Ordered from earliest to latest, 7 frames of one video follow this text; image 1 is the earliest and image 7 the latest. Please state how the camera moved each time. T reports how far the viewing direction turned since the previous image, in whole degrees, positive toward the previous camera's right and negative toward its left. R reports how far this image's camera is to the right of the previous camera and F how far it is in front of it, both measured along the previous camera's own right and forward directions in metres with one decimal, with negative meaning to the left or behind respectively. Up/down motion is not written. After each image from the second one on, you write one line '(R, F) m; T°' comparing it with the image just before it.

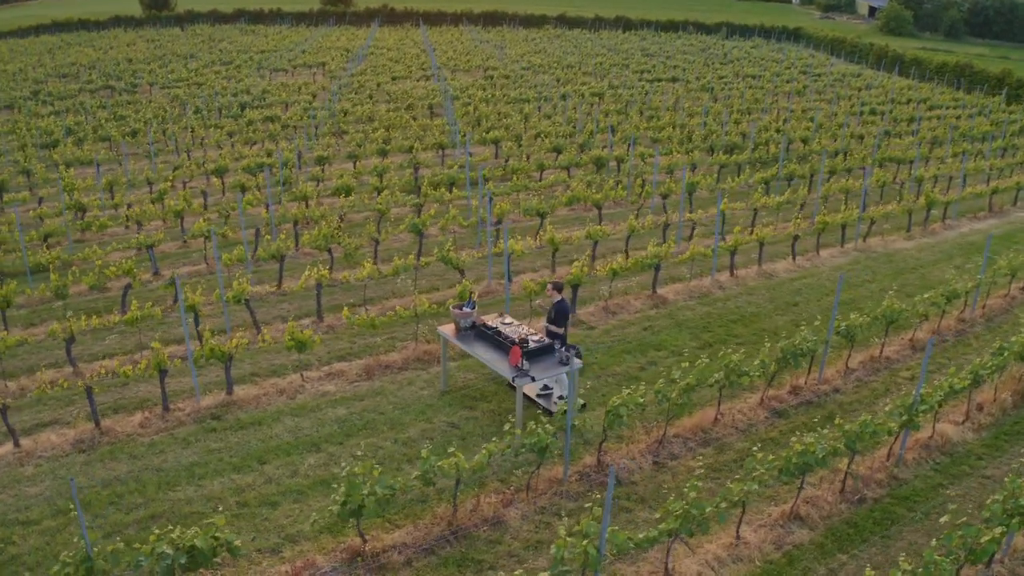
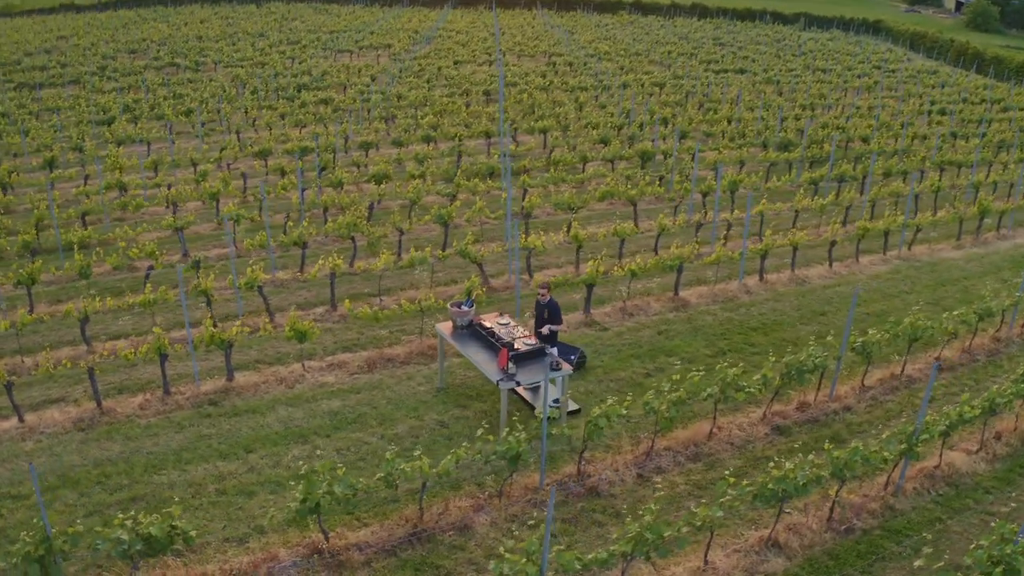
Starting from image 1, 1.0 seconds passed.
(+0.9, +0.2) m; -5°
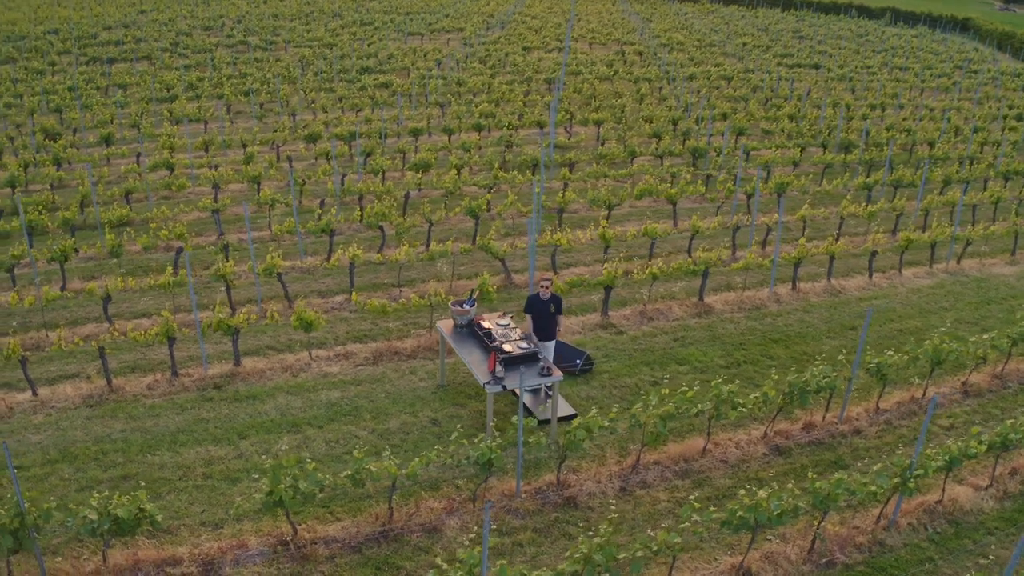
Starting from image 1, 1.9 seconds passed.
(+0.9, +0.2) m; -5°
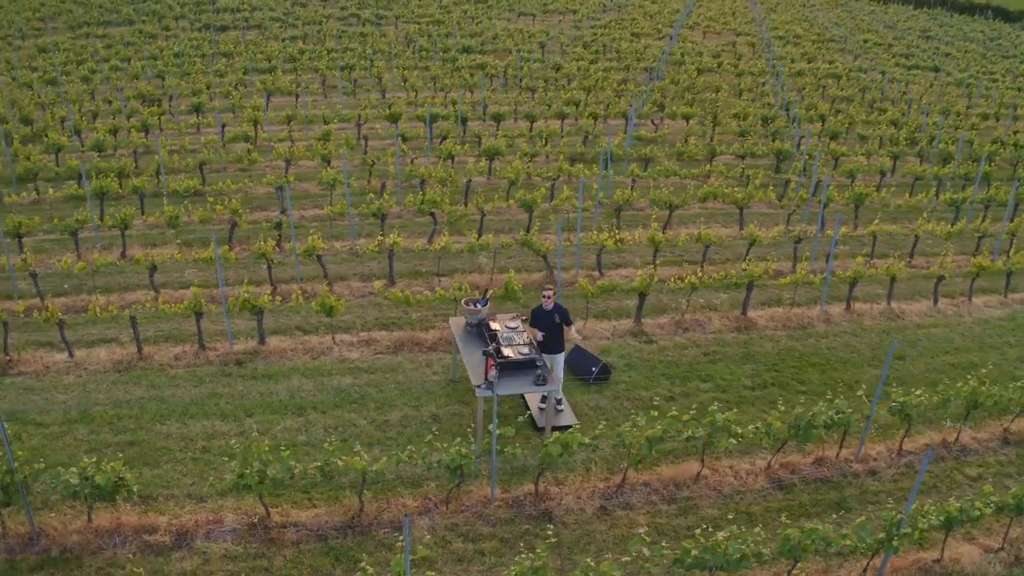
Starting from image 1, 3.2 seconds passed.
(+1.2, +0.2) m; -7°
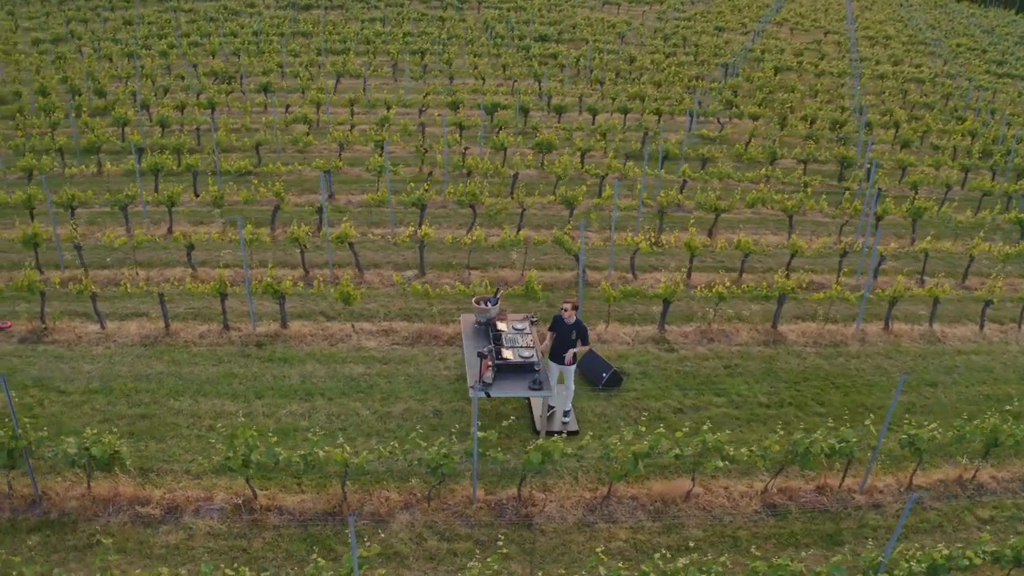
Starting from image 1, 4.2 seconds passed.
(+0.9, +0.1) m; -5°
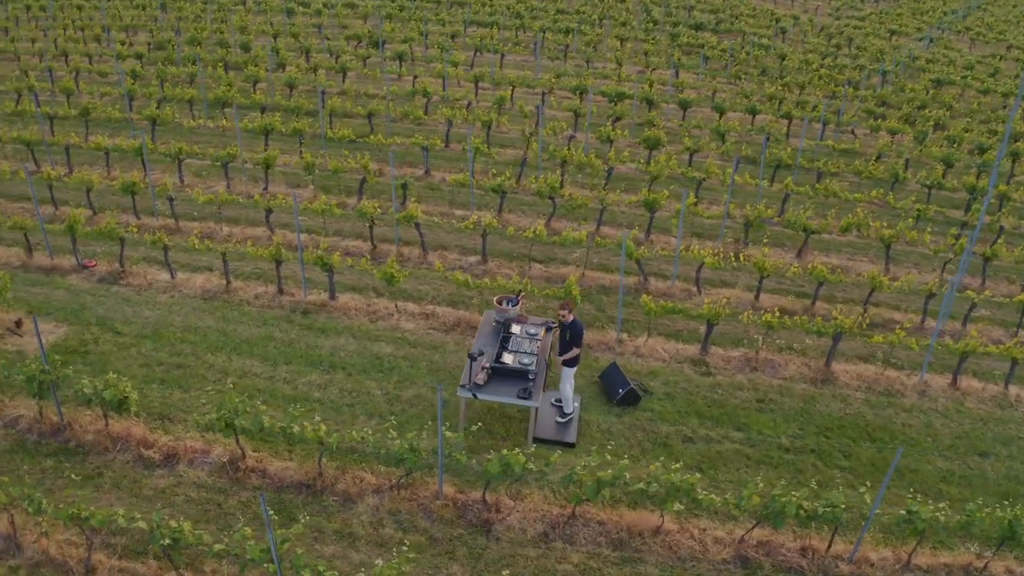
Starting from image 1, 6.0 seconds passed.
(+1.8, +0.1) m; -10°
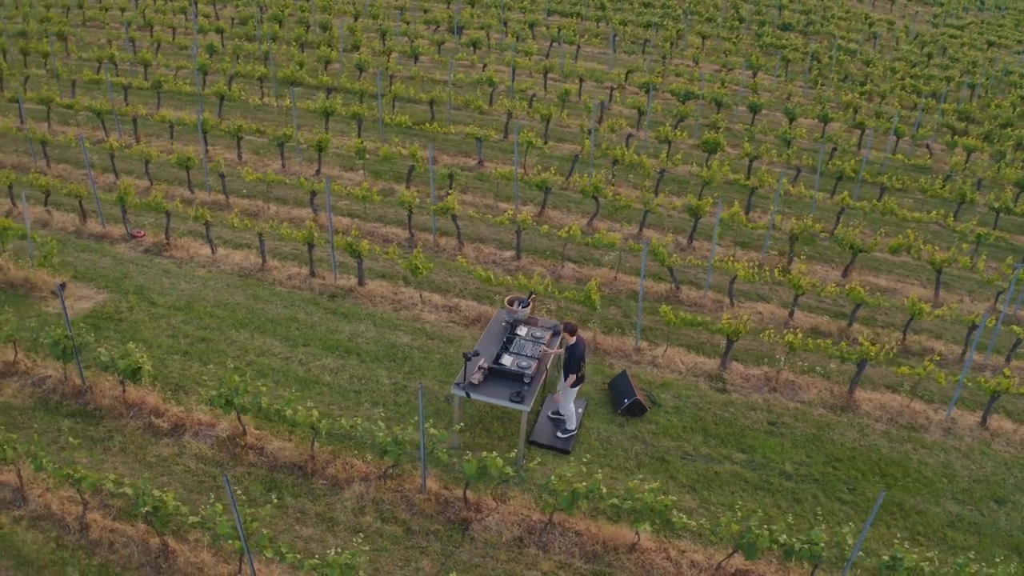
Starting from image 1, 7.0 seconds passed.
(+1.0, -0.1) m; -6°
